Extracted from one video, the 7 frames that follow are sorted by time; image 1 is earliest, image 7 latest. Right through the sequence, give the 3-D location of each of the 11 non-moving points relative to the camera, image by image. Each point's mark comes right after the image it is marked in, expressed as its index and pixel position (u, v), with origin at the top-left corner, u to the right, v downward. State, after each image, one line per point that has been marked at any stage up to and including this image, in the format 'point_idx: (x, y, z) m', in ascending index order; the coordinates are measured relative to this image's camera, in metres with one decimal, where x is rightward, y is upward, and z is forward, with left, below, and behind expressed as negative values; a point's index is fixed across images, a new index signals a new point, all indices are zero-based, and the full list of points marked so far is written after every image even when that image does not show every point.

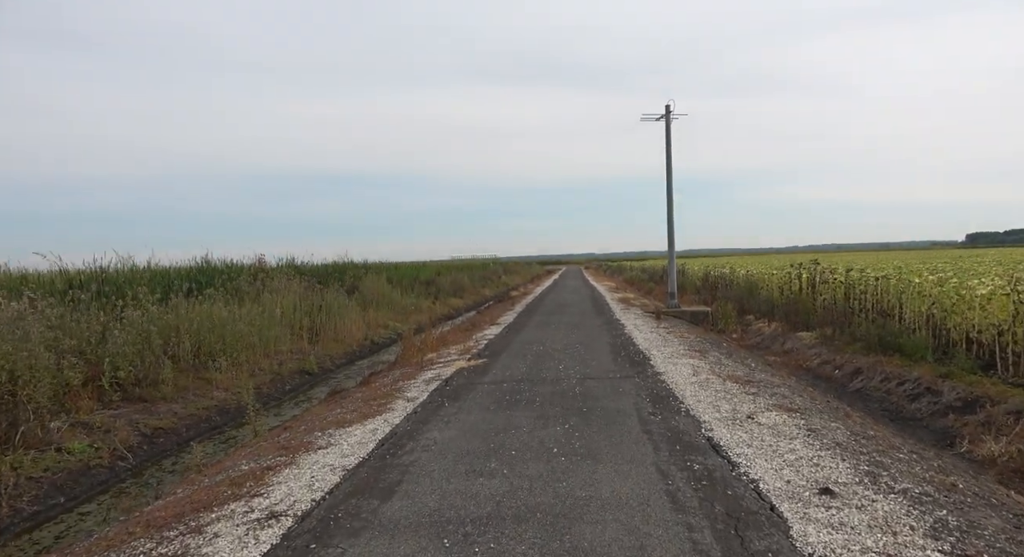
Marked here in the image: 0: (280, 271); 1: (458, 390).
0: (-7.0, +0.2, +19.3) m
1: (-0.7, -1.4, +8.2) m
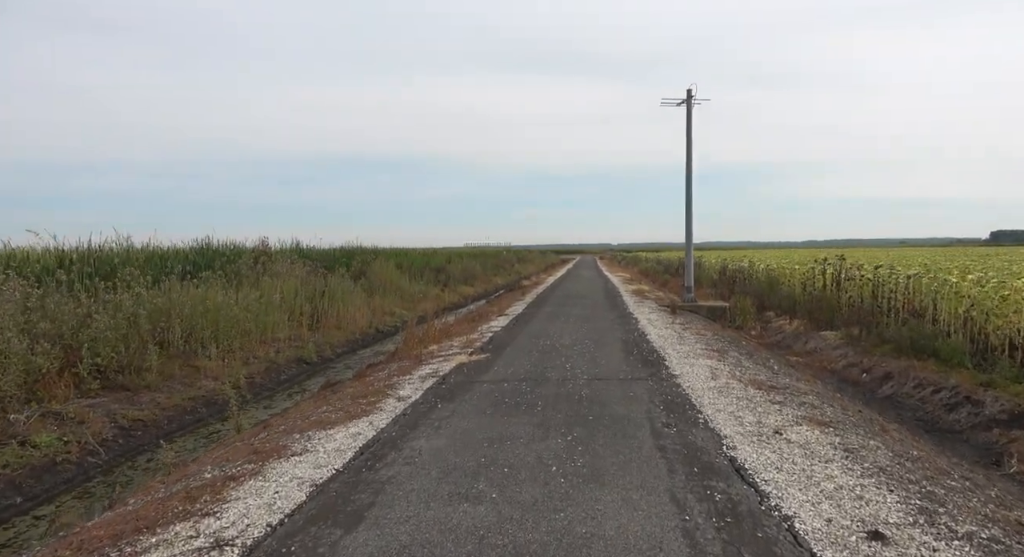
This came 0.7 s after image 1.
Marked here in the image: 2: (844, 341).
0: (-6.7, +0.7, +18.8) m
1: (-0.7, -1.3, +7.5) m
2: (+7.3, -1.4, +14.1) m
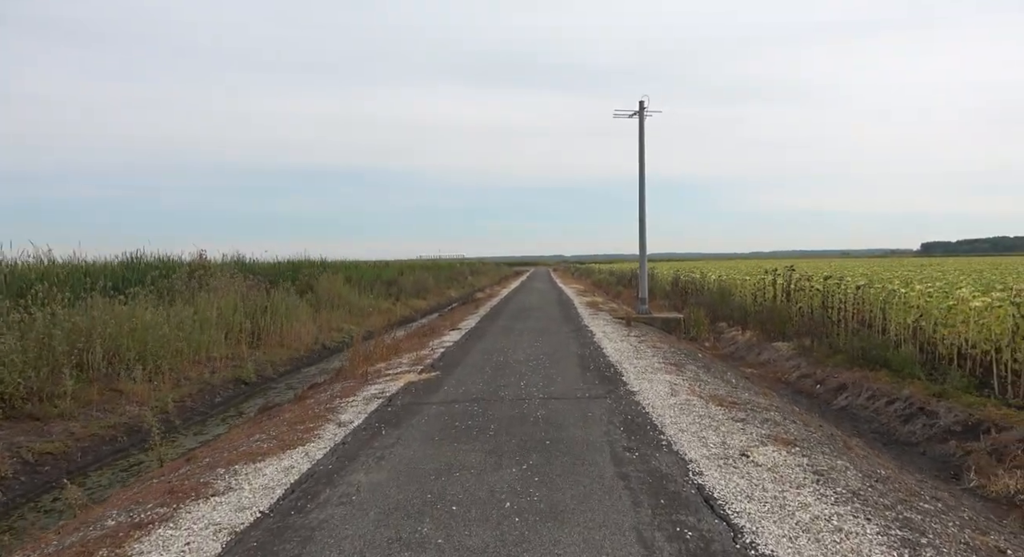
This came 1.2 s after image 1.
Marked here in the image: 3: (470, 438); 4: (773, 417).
0: (-8.0, +0.3, +17.8) m
1: (-1.2, -1.5, +7.0) m
2: (+6.3, -1.6, +14.1) m
3: (-0.4, -1.4, +5.8) m
4: (+2.9, -1.5, +7.0) m
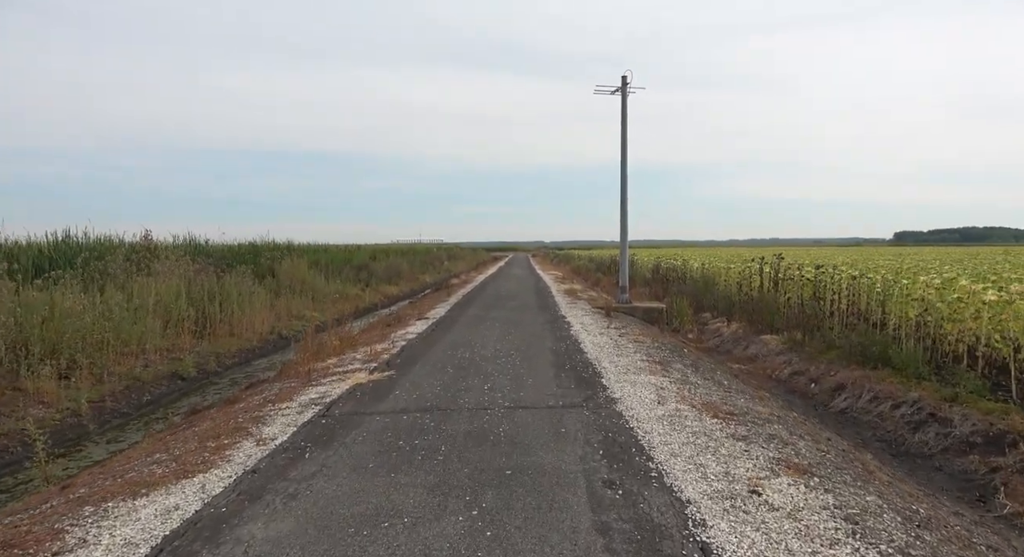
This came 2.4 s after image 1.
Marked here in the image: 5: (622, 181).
0: (-8.7, +0.7, +16.3) m
1: (-1.6, -1.3, +5.8) m
2: (+5.7, -1.4, +13.2) m
3: (-0.7, -1.3, +4.6) m
4: (+2.5, -1.4, +6.0) m
5: (+3.1, +2.7, +17.7) m
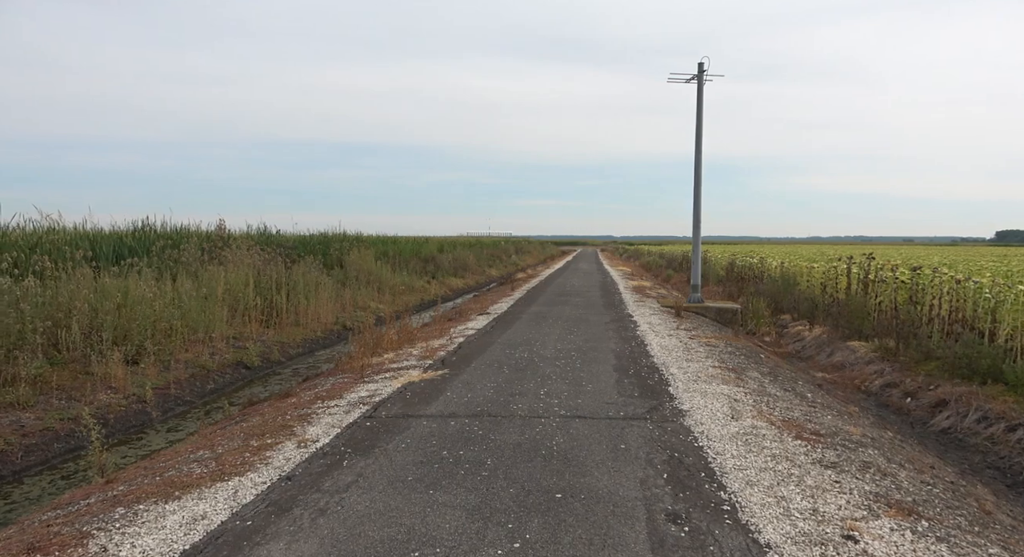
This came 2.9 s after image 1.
0: (-7.1, +1.0, +16.7) m
1: (-1.1, -1.3, +5.5) m
2: (+6.9, -1.5, +12.1) m
3: (-0.4, -1.3, +4.2) m
4: (+3.0, -1.5, +5.2) m
5: (+4.8, +2.8, +16.8) m
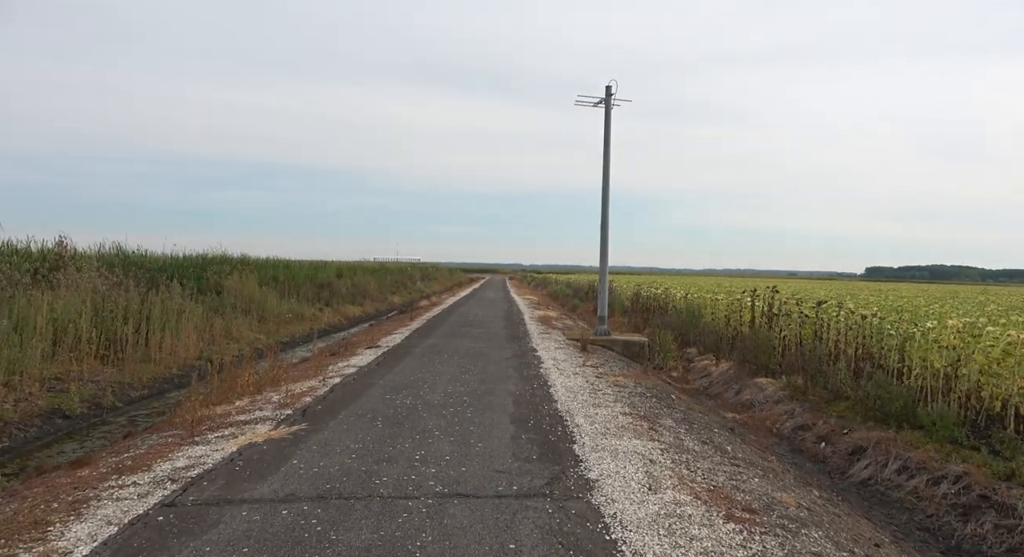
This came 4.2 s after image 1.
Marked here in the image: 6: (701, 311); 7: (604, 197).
0: (-9.5, +0.4, +14.2) m
1: (-2.0, -1.5, +3.9) m
2: (+5.0, -2.1, +11.5) m
3: (-1.1, -1.5, +2.8) m
4: (+2.0, -1.8, +4.2) m
5: (+2.3, +2.0, +16.1) m
6: (+5.6, -0.9, +18.8) m
7: (+2.3, +2.0, +16.1) m
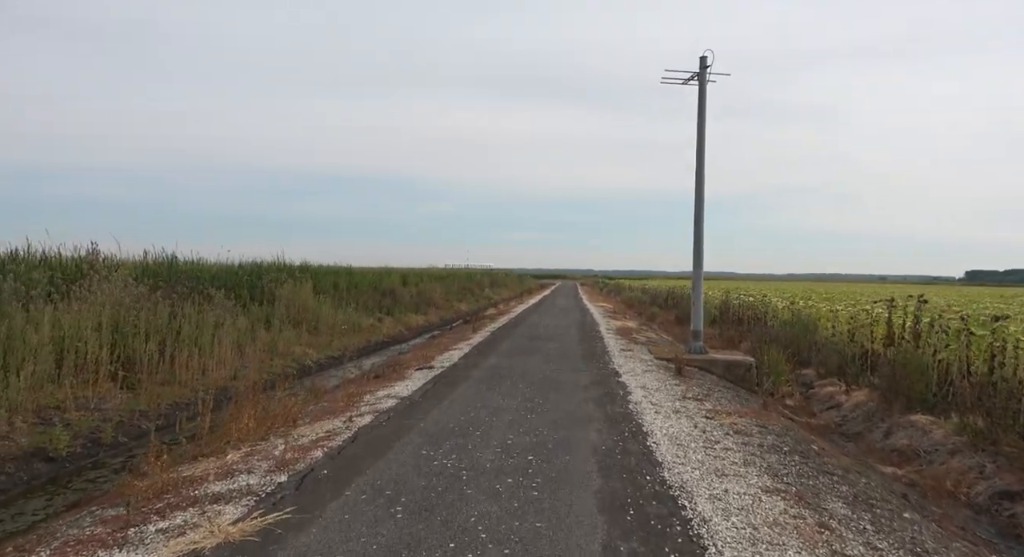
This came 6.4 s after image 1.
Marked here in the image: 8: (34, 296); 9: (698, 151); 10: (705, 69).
0: (-8.0, +0.2, +12.9) m
1: (-1.7, -1.6, +1.7) m
2: (+6.1, -2.2, +8.5) m
3: (-1.0, -1.6, +0.5) m
4: (+2.3, -1.8, +1.6) m
5: (+3.9, +1.8, +13.4) m
6: (+7.5, -1.1, +15.8) m
7: (+3.9, +1.9, +13.4) m
8: (-7.7, -0.2, +10.4) m
9: (+3.9, +2.6, +13.2) m
10: (+4.2, +4.6, +14.0) m
